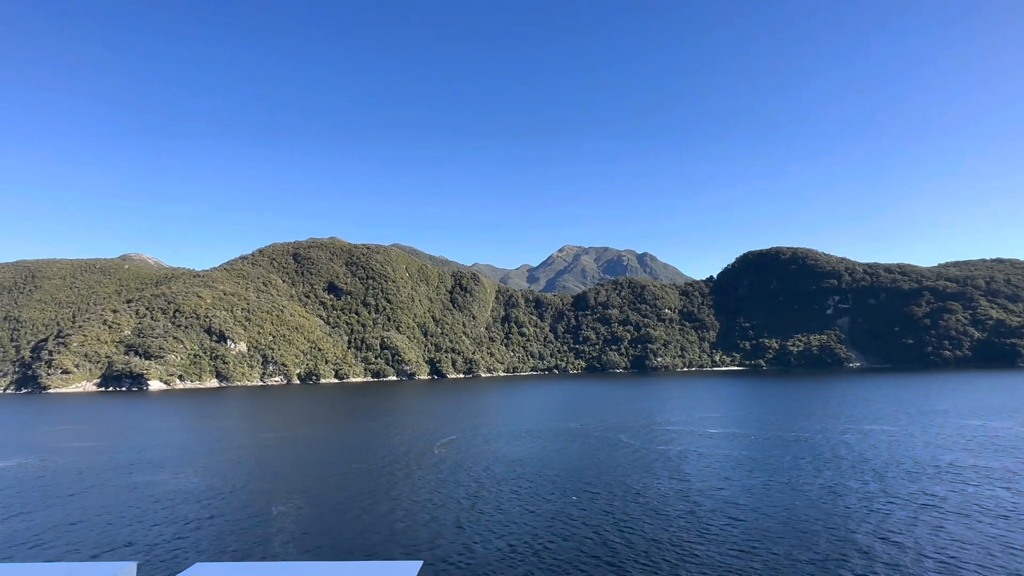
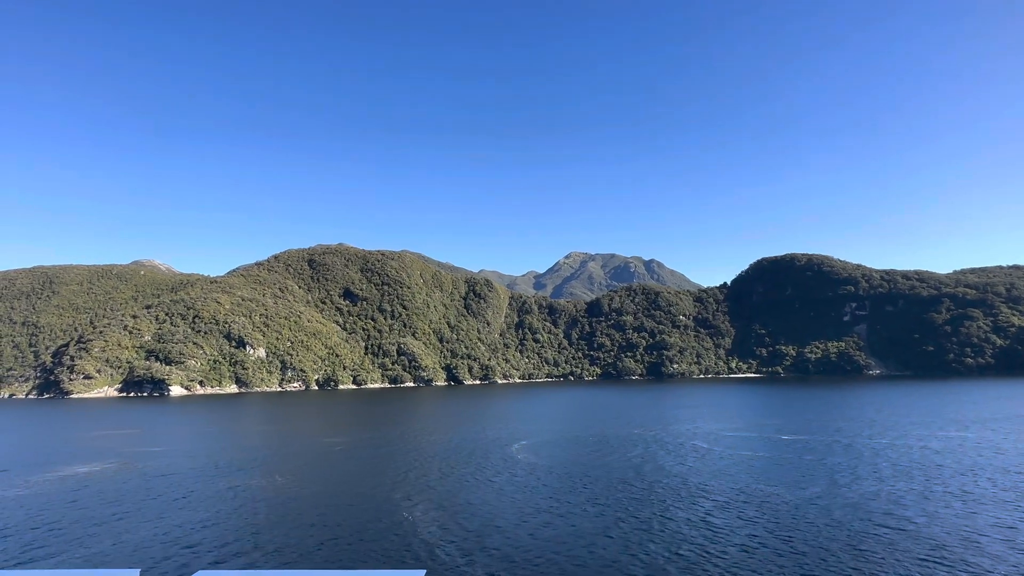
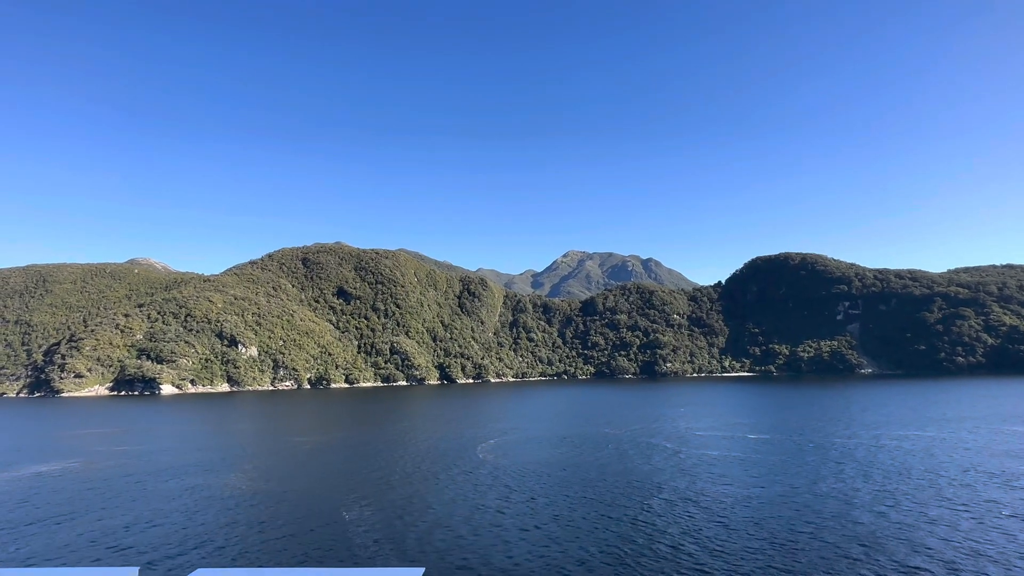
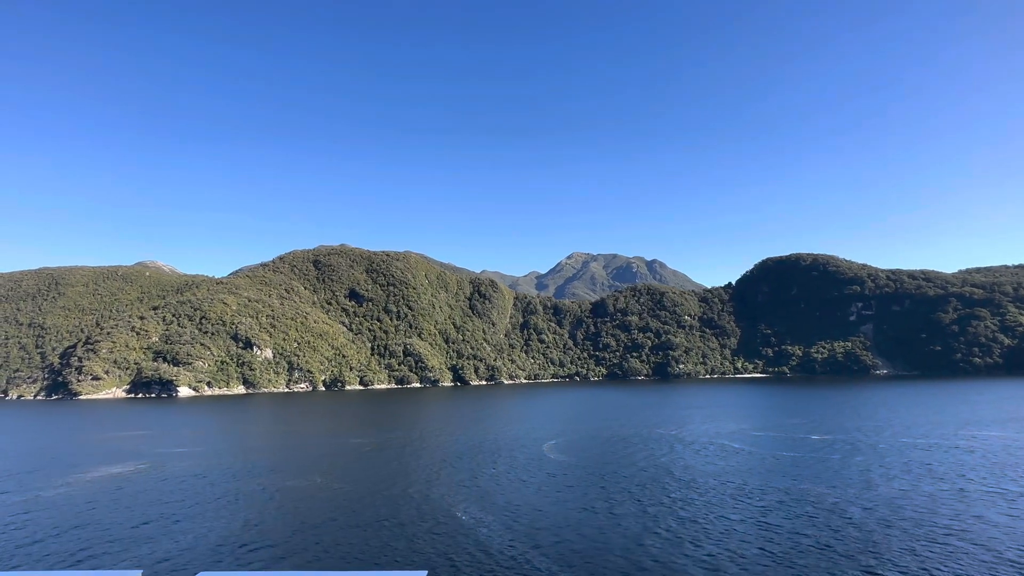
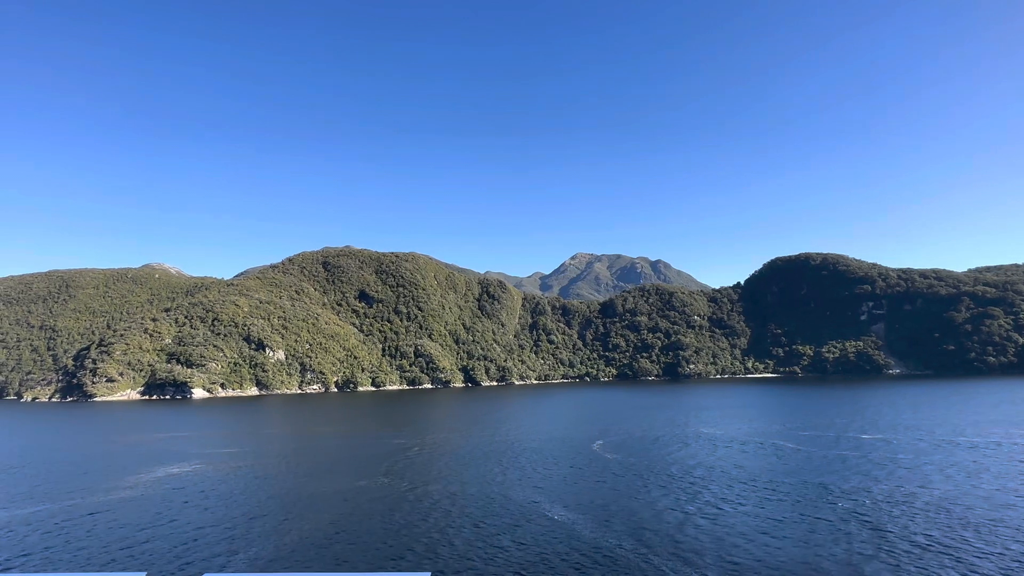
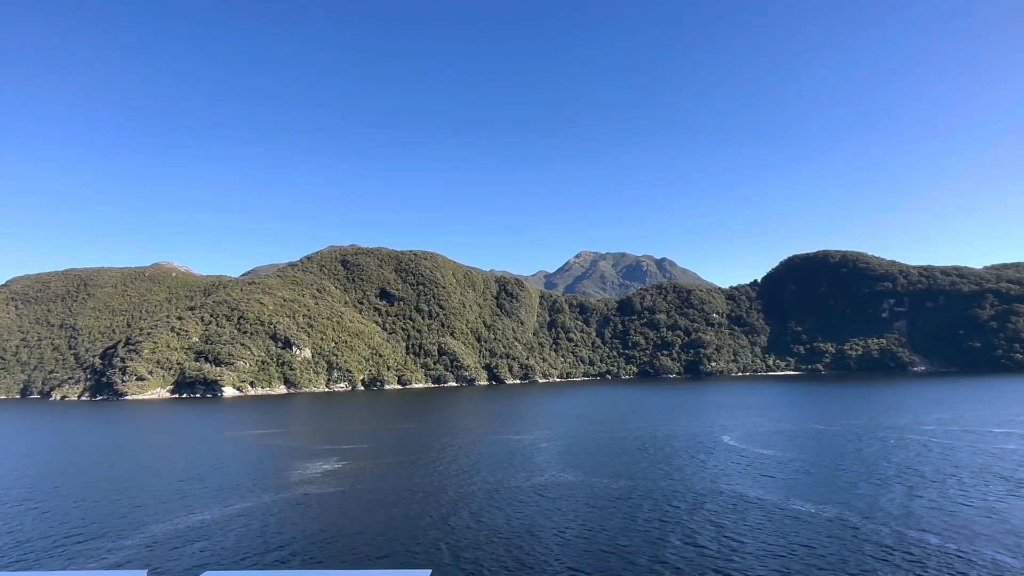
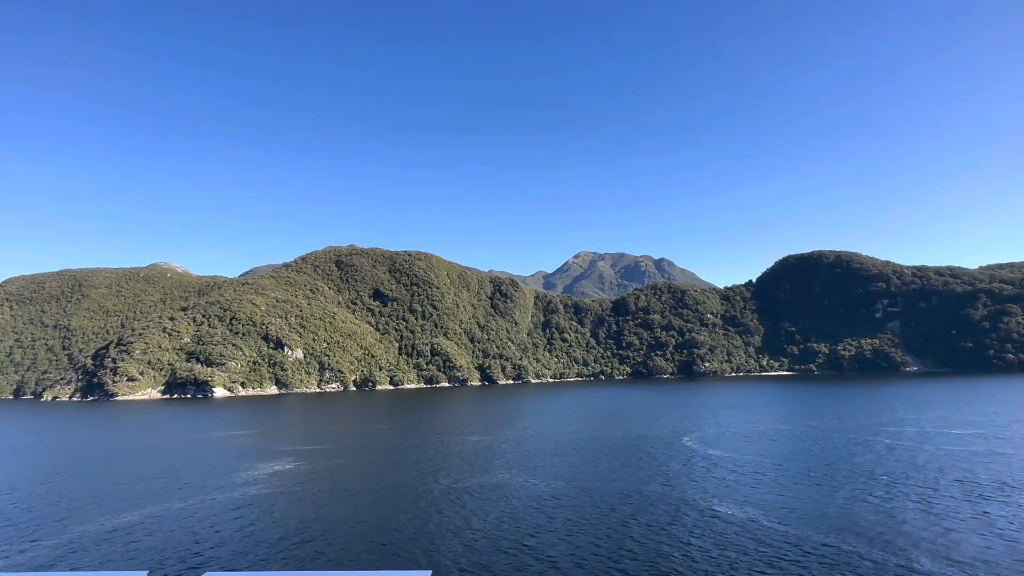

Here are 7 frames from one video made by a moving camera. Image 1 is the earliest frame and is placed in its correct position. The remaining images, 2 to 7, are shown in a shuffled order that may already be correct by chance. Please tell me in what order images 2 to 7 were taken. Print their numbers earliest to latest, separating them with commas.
3, 2, 4, 5, 7, 6
